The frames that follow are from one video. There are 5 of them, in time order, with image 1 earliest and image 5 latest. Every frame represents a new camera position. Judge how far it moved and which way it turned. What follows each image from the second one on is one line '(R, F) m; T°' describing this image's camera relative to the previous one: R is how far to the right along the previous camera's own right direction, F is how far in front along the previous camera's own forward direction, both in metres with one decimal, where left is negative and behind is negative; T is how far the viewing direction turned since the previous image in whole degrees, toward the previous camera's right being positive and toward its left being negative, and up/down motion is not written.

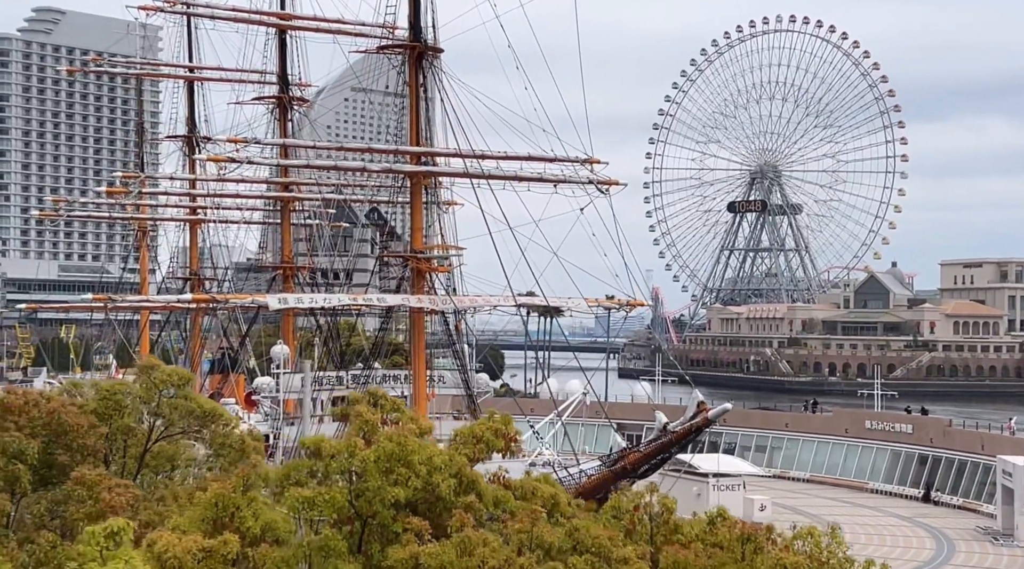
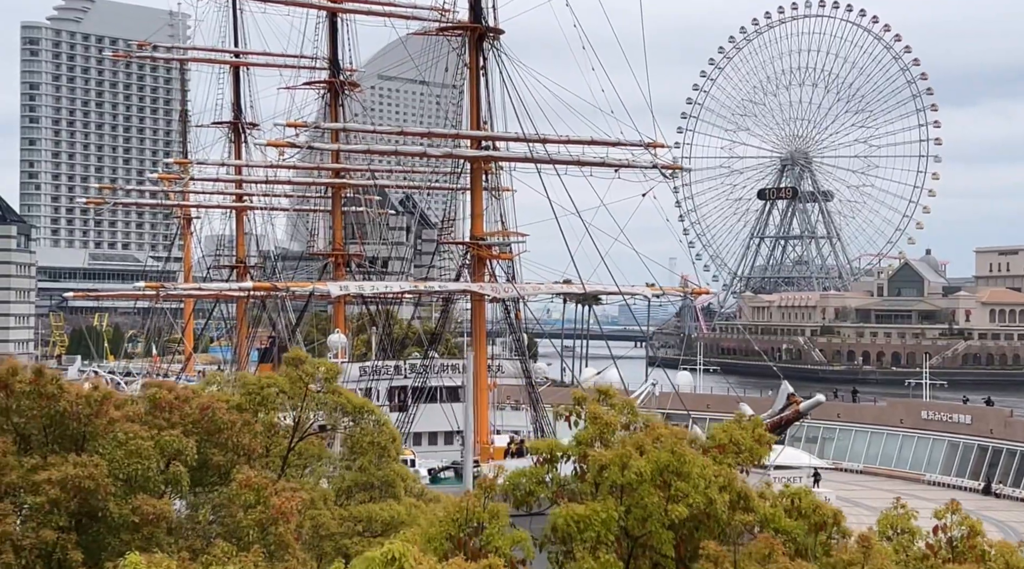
(-1.3, +0.8) m; -1°
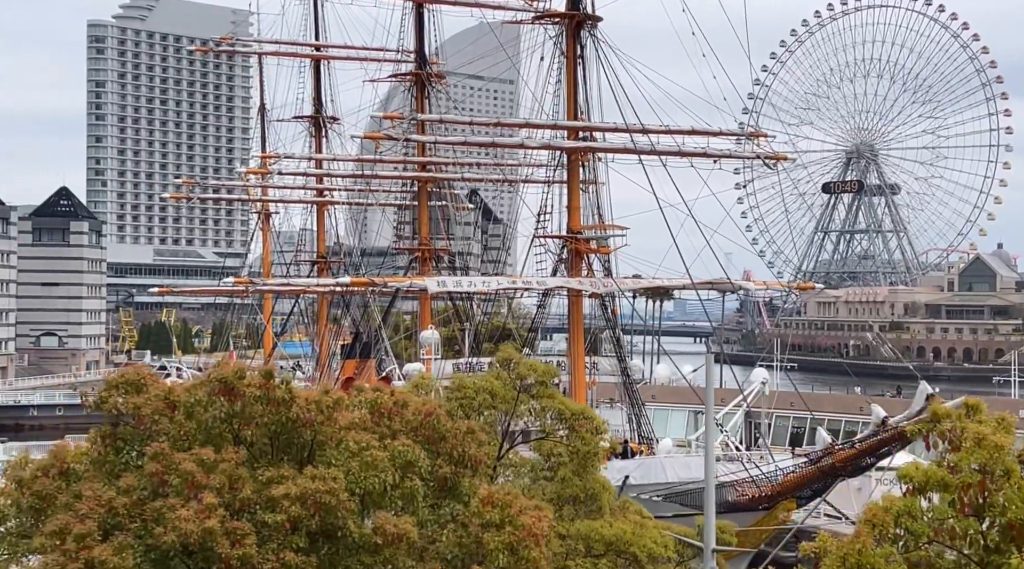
(-1.4, +0.9) m; -3°
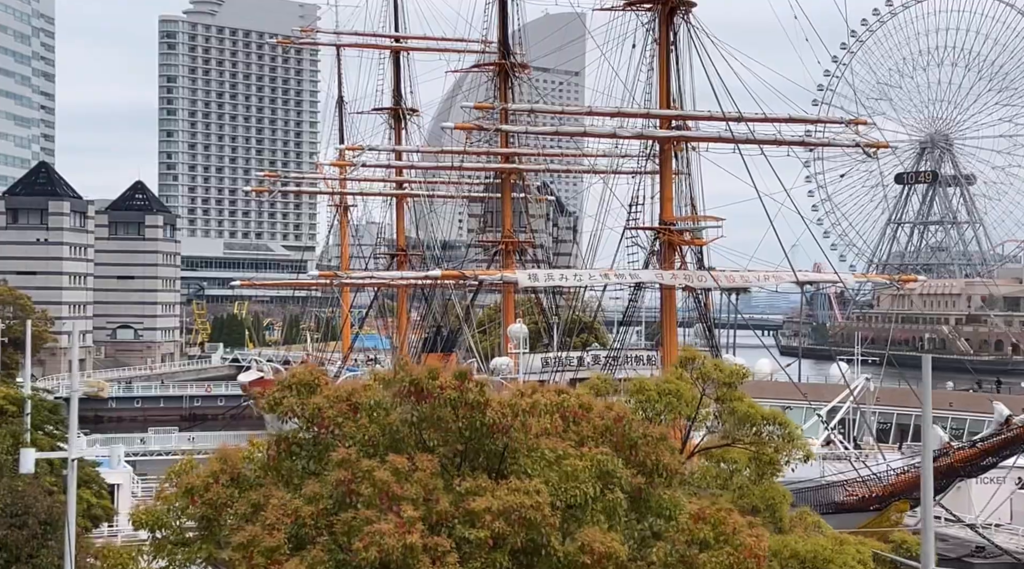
(-0.8, +0.7) m; -3°
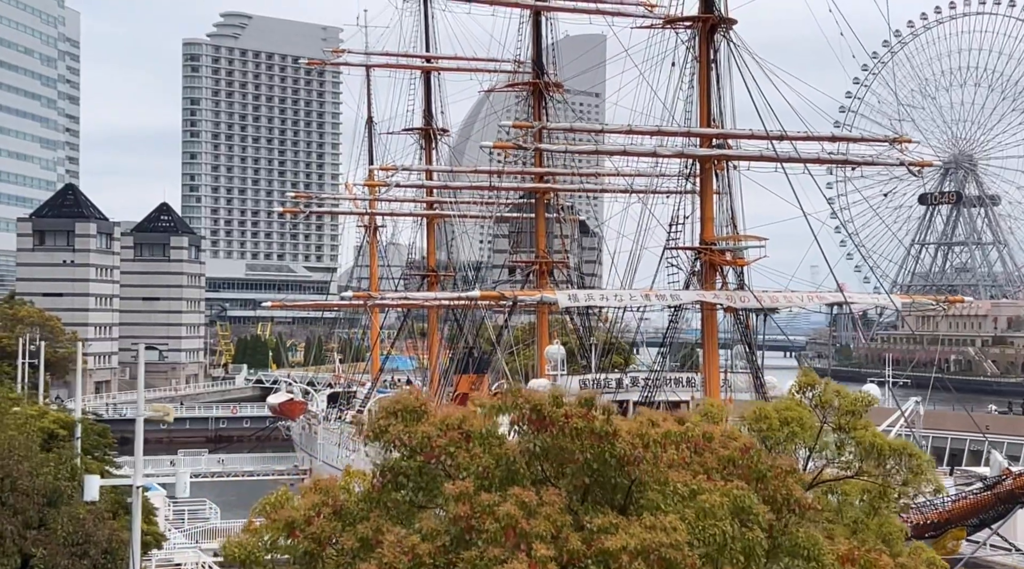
(-0.6, +0.5) m; -1°
